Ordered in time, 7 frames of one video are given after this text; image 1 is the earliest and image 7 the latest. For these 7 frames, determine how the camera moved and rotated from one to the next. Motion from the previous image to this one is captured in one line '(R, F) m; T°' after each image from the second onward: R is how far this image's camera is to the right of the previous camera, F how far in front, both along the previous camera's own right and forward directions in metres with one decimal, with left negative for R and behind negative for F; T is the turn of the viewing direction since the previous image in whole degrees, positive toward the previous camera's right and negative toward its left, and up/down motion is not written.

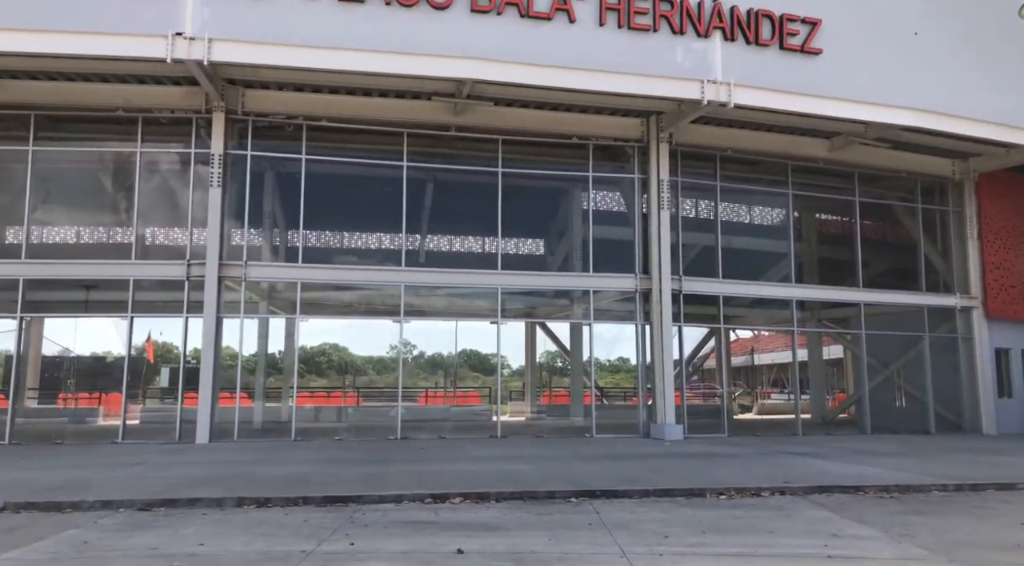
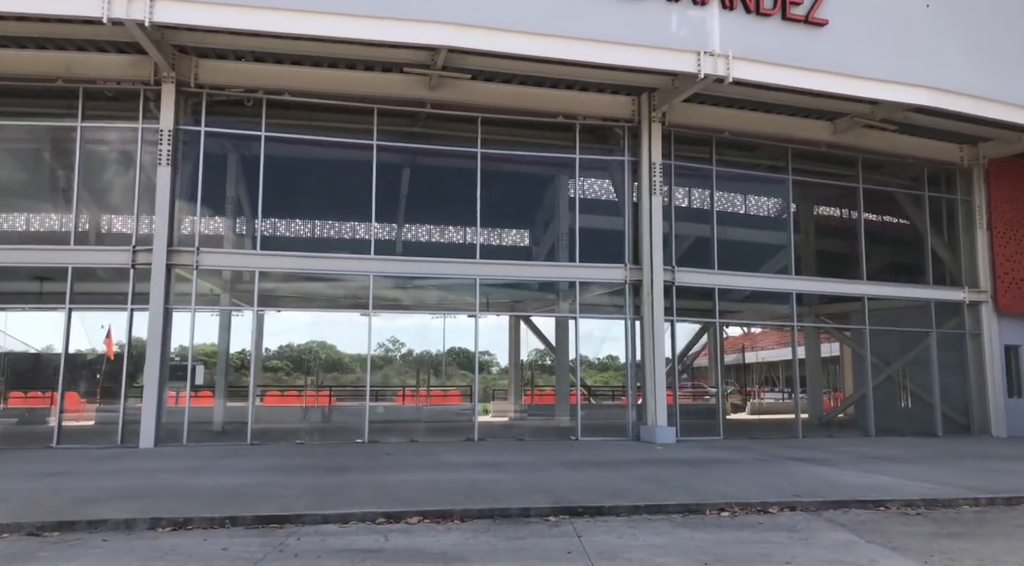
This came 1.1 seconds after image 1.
(+0.2, +1.2) m; +1°
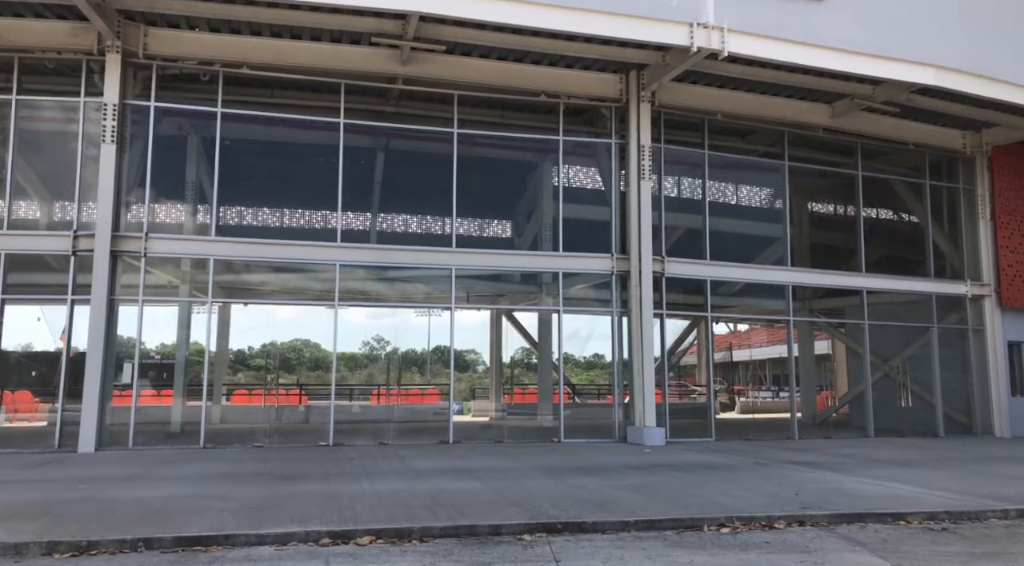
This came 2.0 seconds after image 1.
(+0.2, +1.0) m; +1°
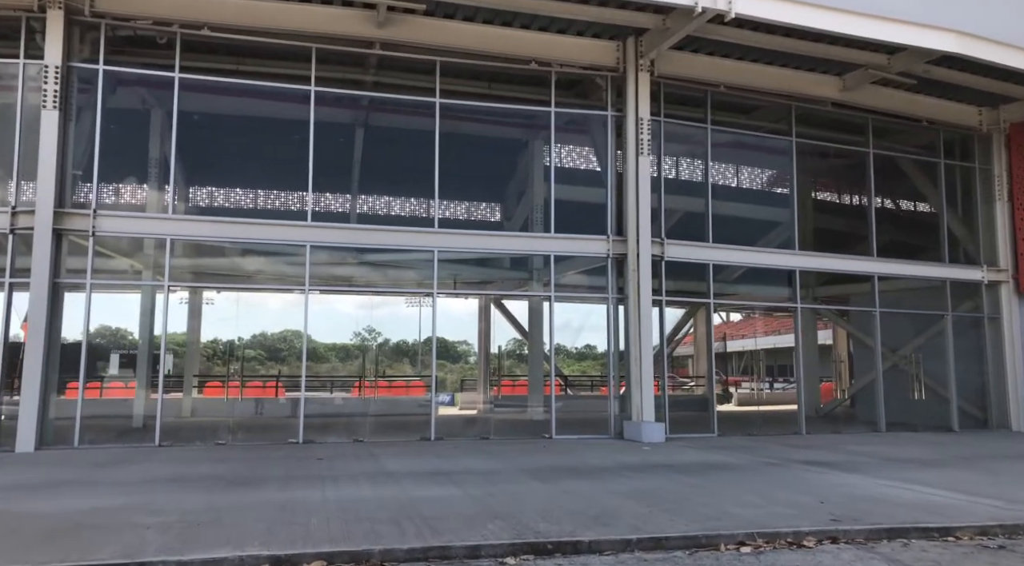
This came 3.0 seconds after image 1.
(+0.1, +1.1) m; +1°
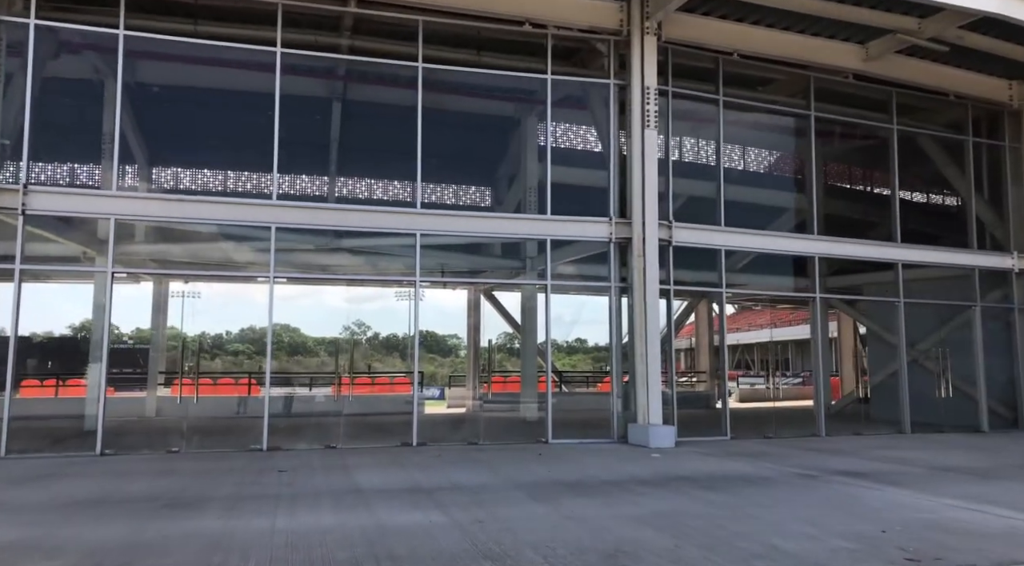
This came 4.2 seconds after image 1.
(0.0, +1.3) m; +1°
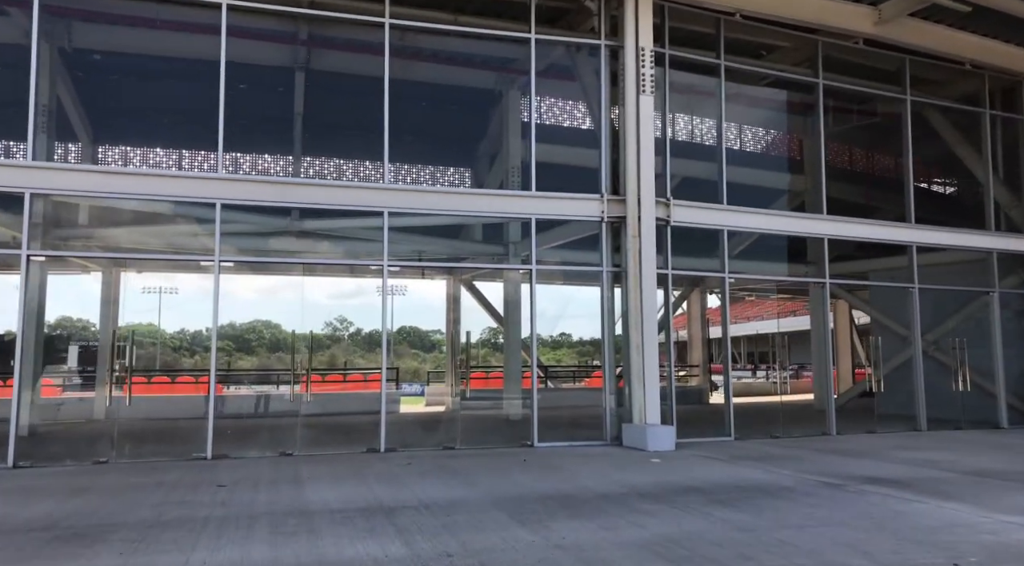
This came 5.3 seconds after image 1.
(+0.1, +1.3) m; +1°
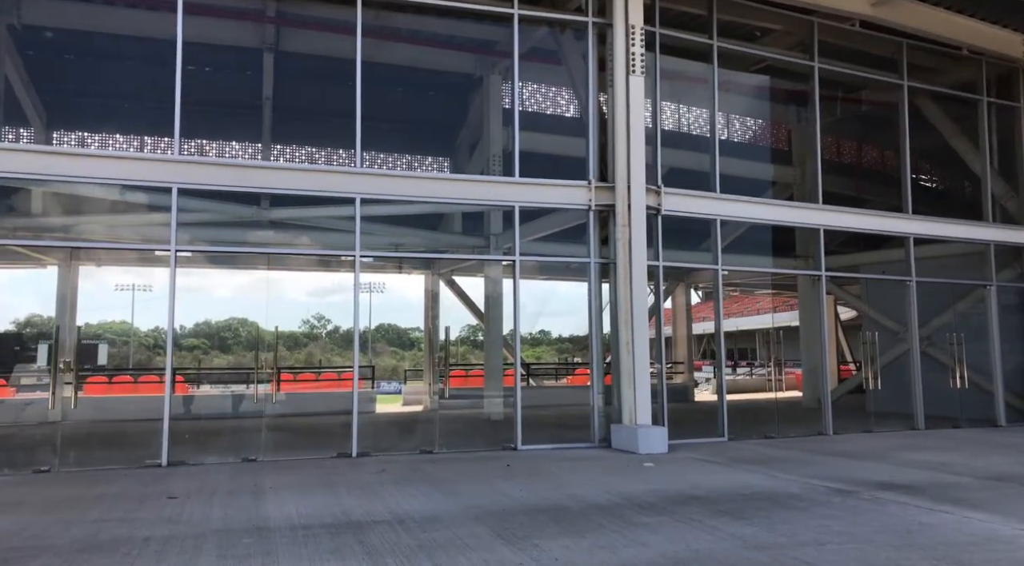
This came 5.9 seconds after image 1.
(0.0, +0.7) m; +2°
